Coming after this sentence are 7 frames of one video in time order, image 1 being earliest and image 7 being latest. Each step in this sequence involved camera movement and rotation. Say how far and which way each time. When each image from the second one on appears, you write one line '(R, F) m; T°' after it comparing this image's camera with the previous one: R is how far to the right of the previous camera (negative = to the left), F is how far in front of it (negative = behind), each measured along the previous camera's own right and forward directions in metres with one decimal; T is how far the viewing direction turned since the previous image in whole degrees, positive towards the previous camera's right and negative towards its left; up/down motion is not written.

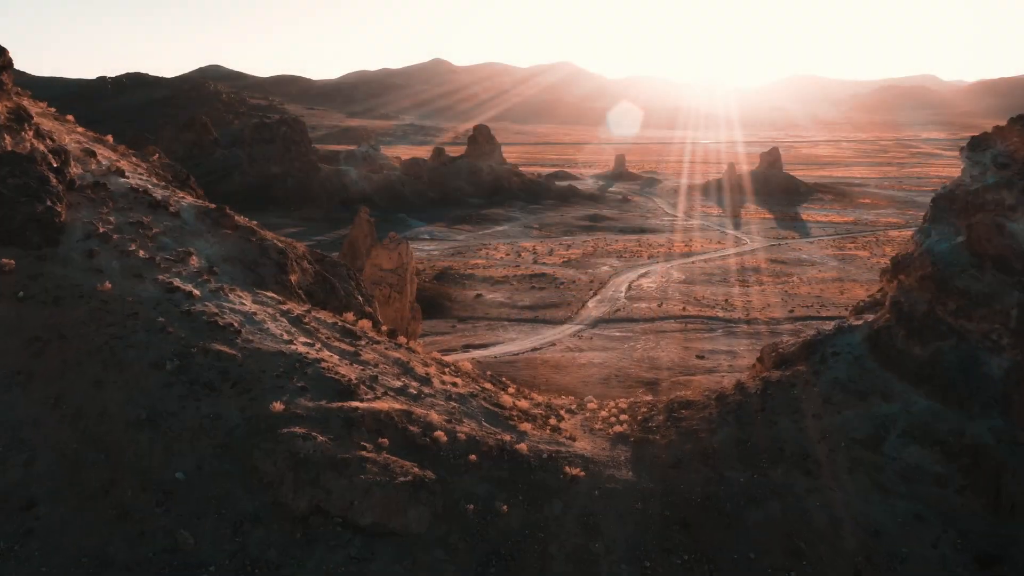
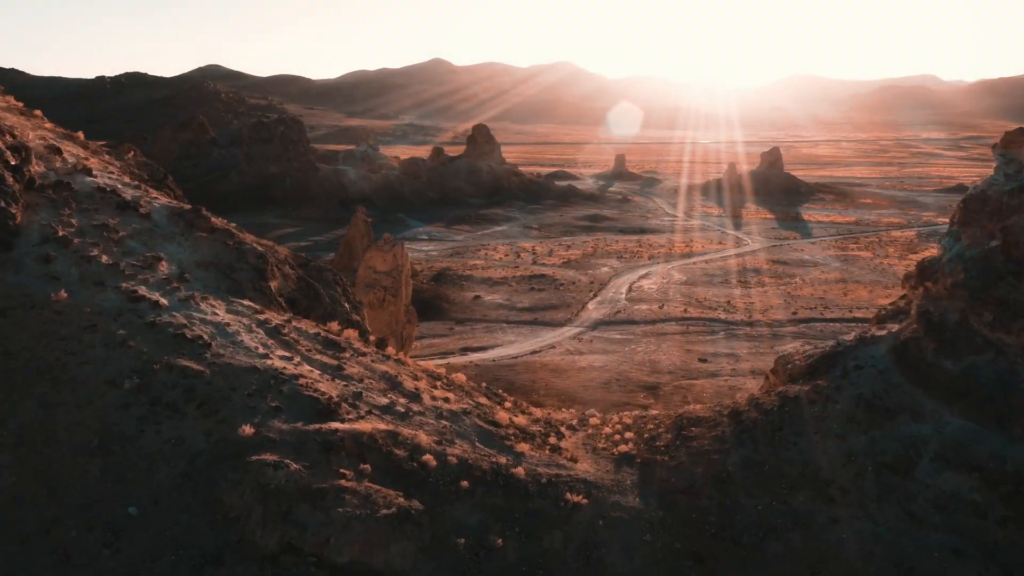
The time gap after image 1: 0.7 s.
(0.0, +0.4) m; 0°
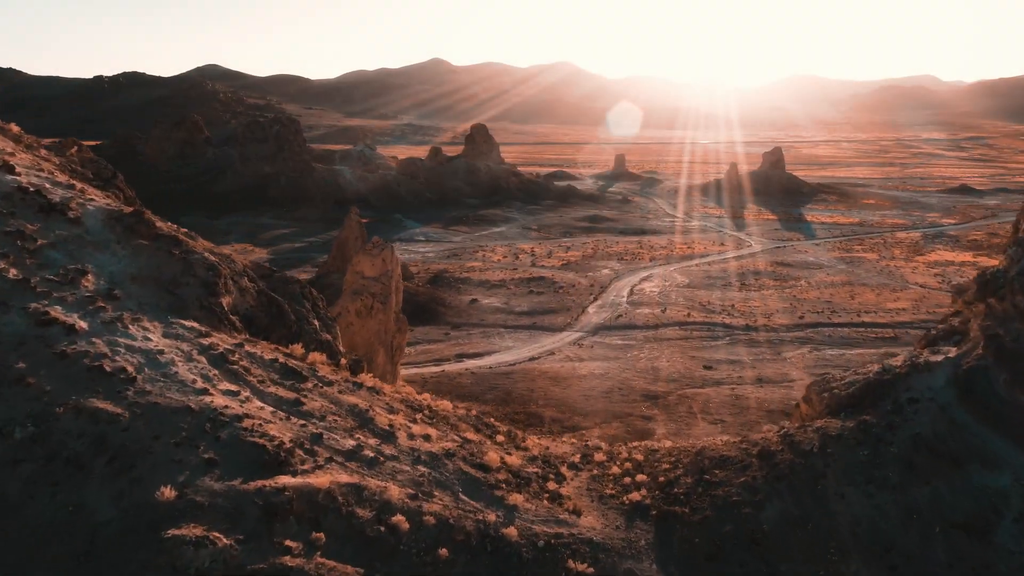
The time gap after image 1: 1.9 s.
(0.0, +0.7) m; 0°
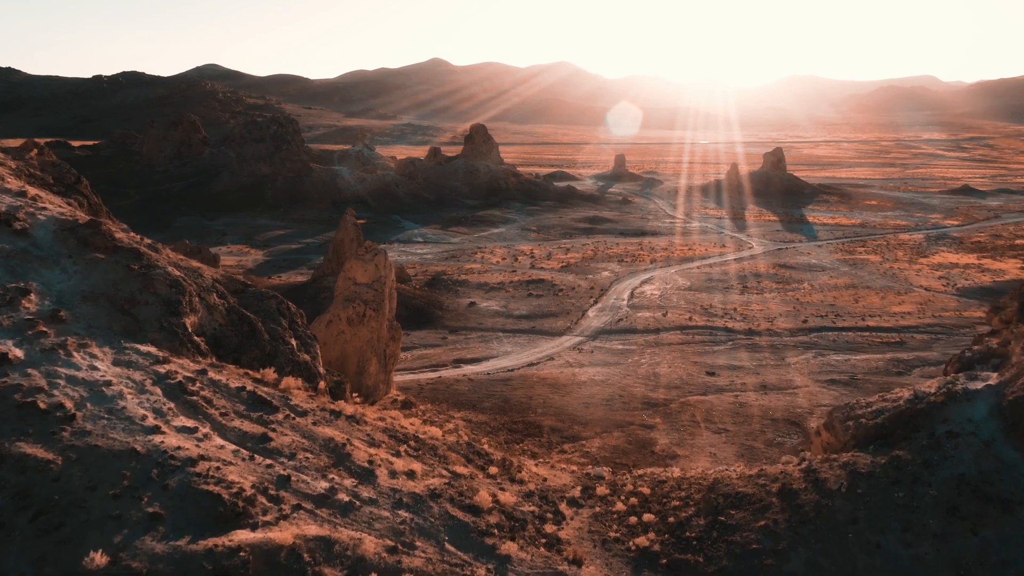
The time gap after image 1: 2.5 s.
(0.0, +0.4) m; 0°
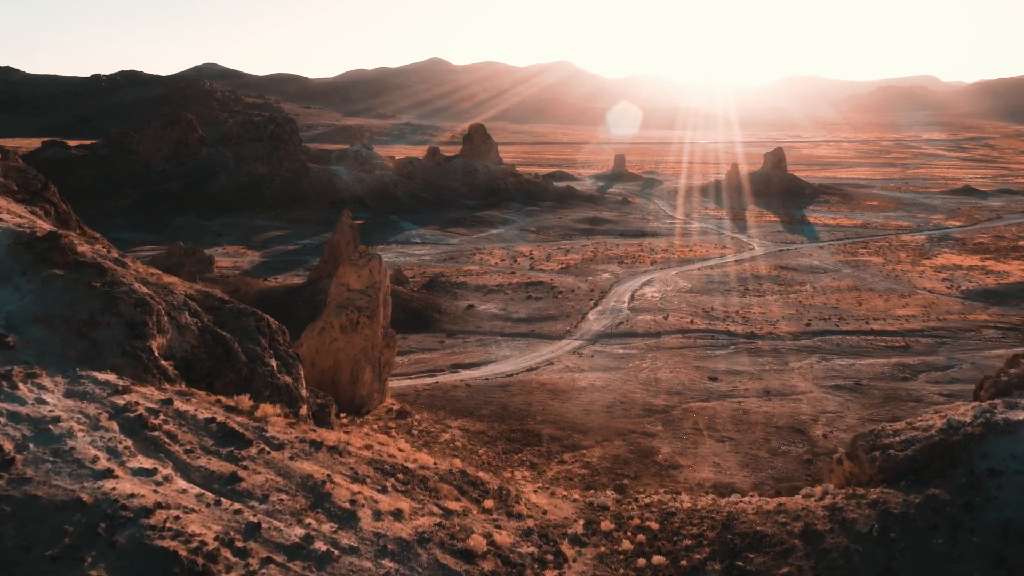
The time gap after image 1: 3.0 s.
(0.0, +0.3) m; 0°
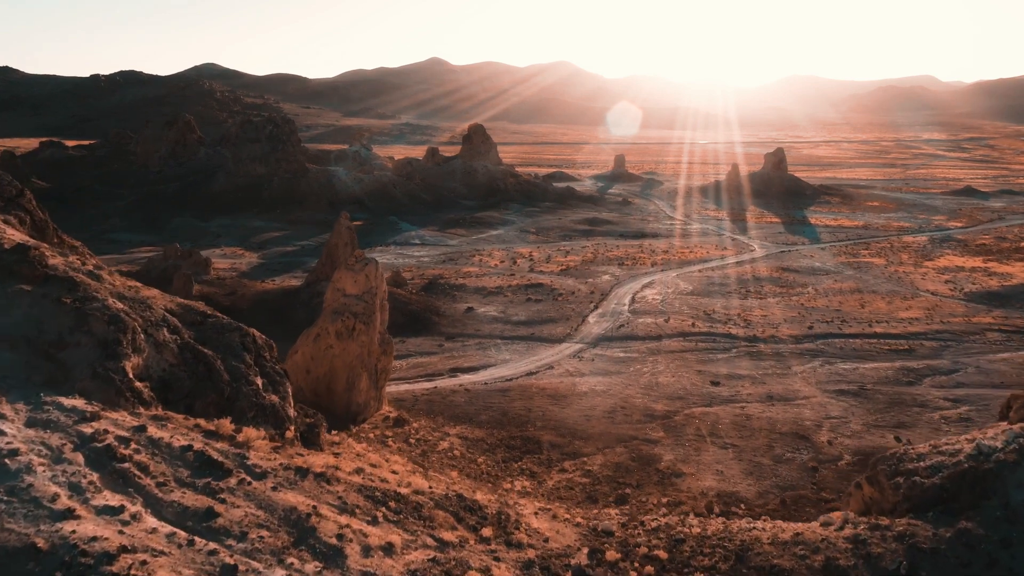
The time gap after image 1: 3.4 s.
(0.0, +0.2) m; 0°
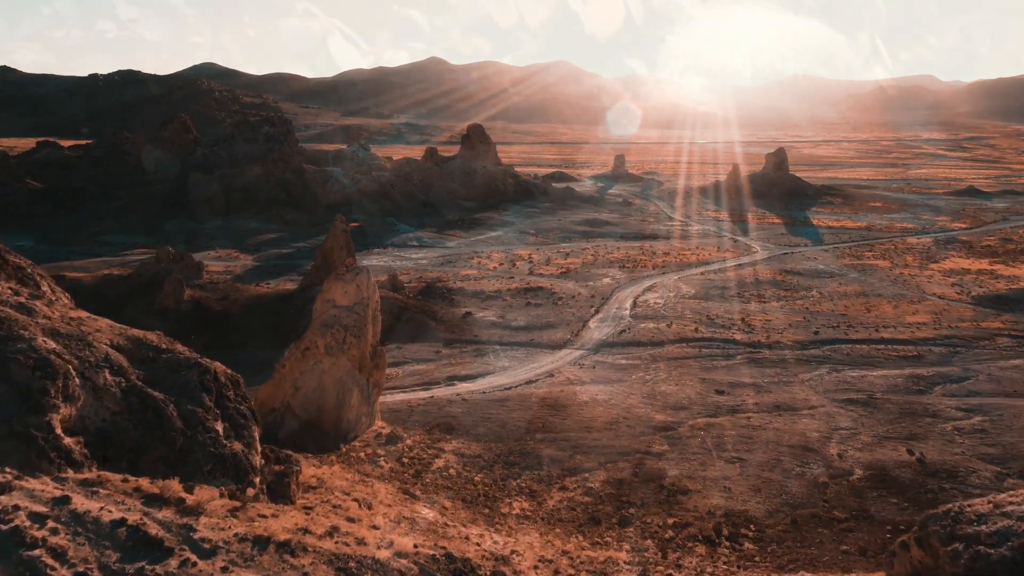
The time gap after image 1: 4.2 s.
(0.0, +0.5) m; 0°
